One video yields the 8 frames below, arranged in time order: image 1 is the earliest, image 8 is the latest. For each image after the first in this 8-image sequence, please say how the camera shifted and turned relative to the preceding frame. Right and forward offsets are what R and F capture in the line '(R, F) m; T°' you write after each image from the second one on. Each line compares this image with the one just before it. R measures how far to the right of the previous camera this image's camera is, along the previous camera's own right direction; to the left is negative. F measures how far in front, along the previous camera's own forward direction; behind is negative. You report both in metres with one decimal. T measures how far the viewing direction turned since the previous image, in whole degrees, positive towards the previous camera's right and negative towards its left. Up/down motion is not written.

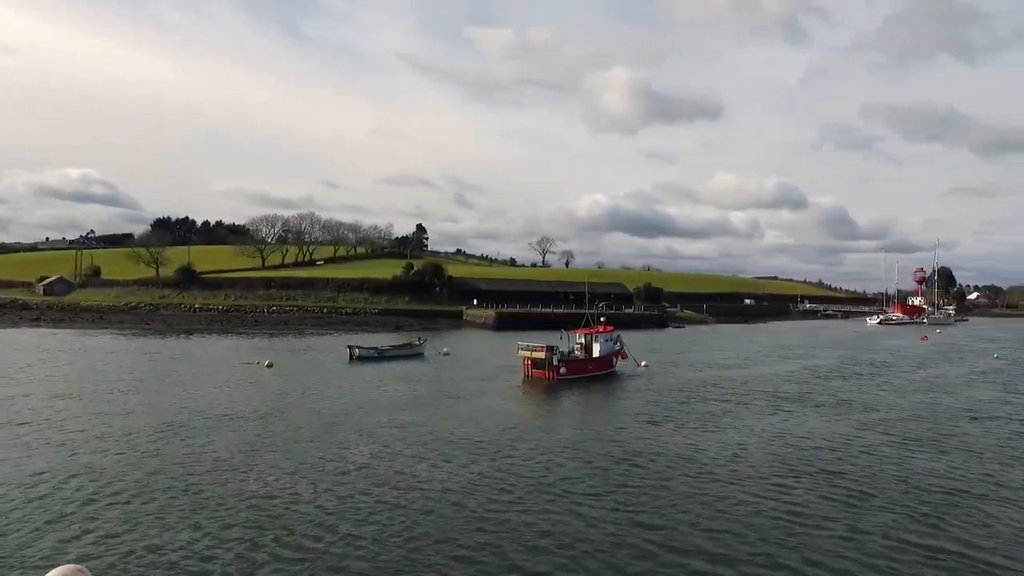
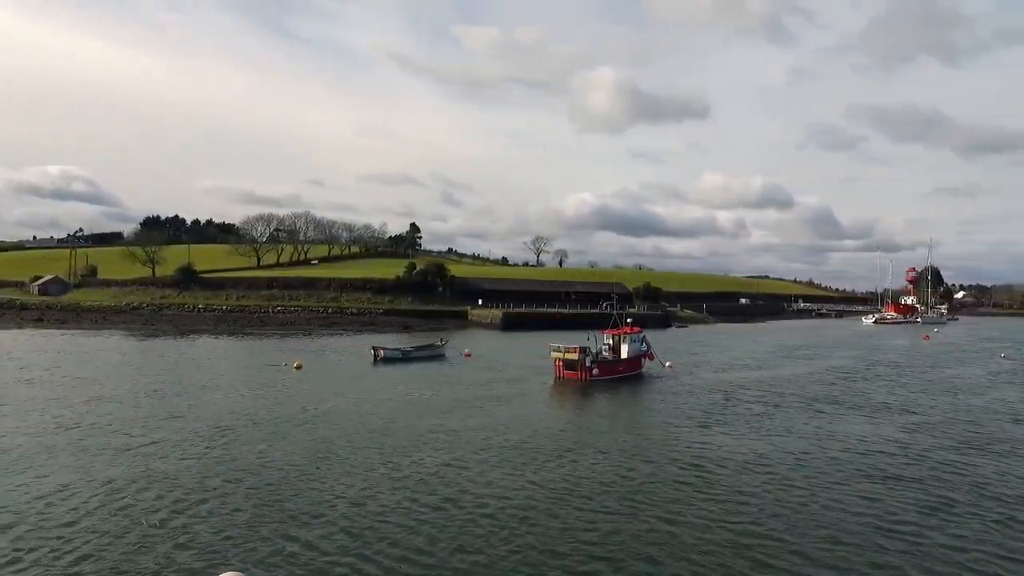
(-2.1, 0.0) m; +1°
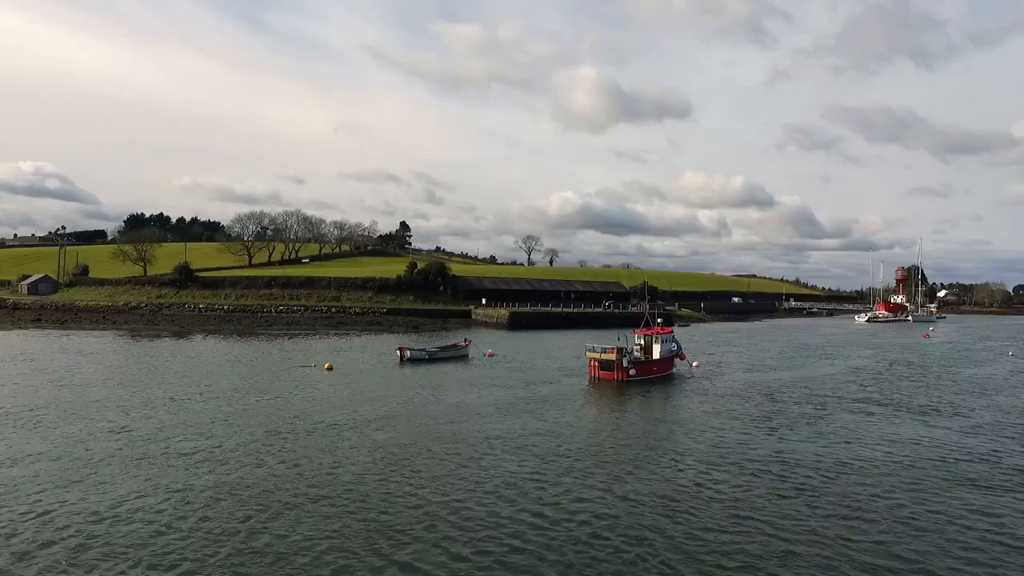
(-2.6, +0.2) m; +2°
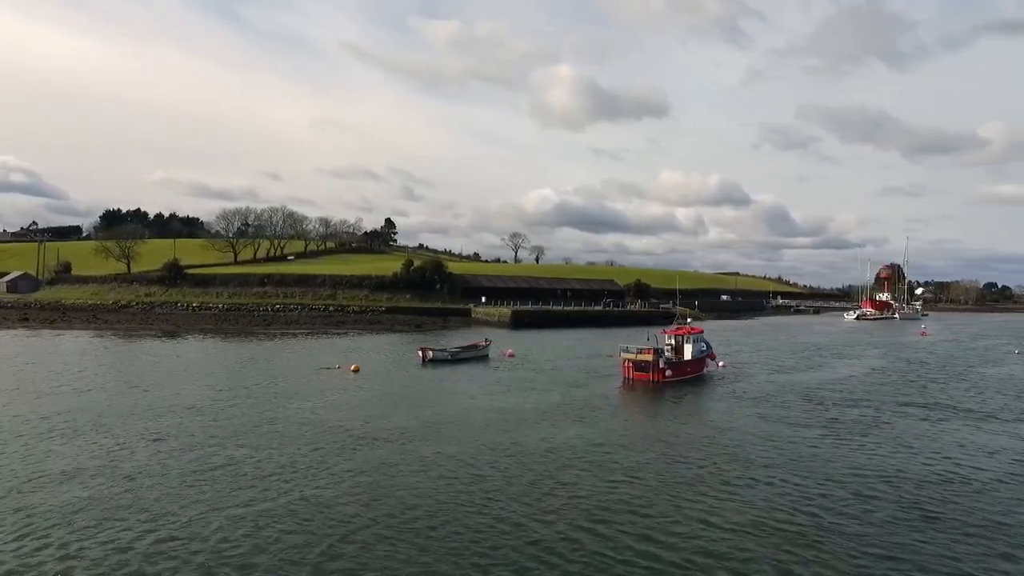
(-2.6, +0.8) m; +2°
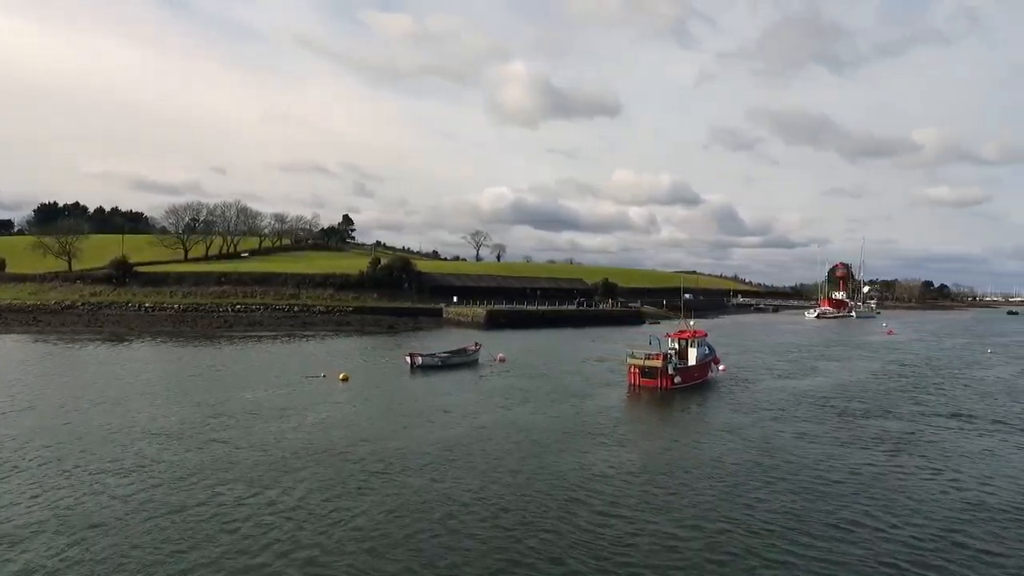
(-2.1, +1.9) m; +4°
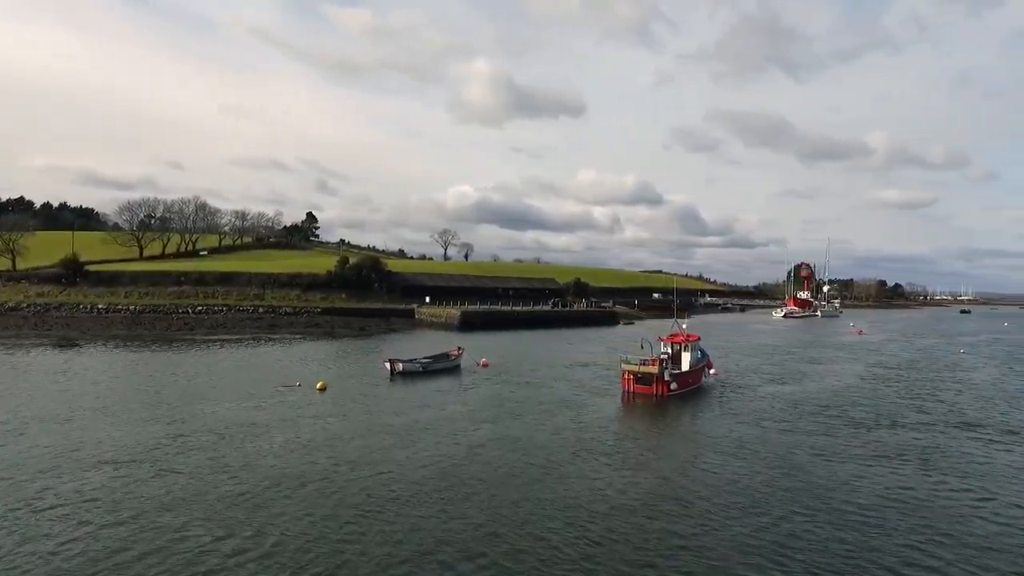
(-1.1, +1.5) m; +3°
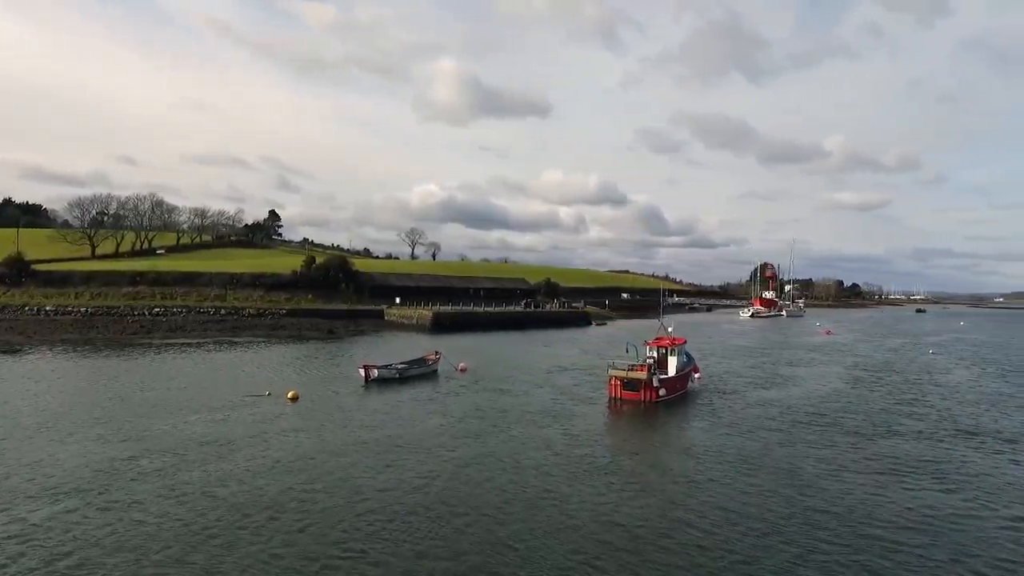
(-0.8, +1.3) m; +3°
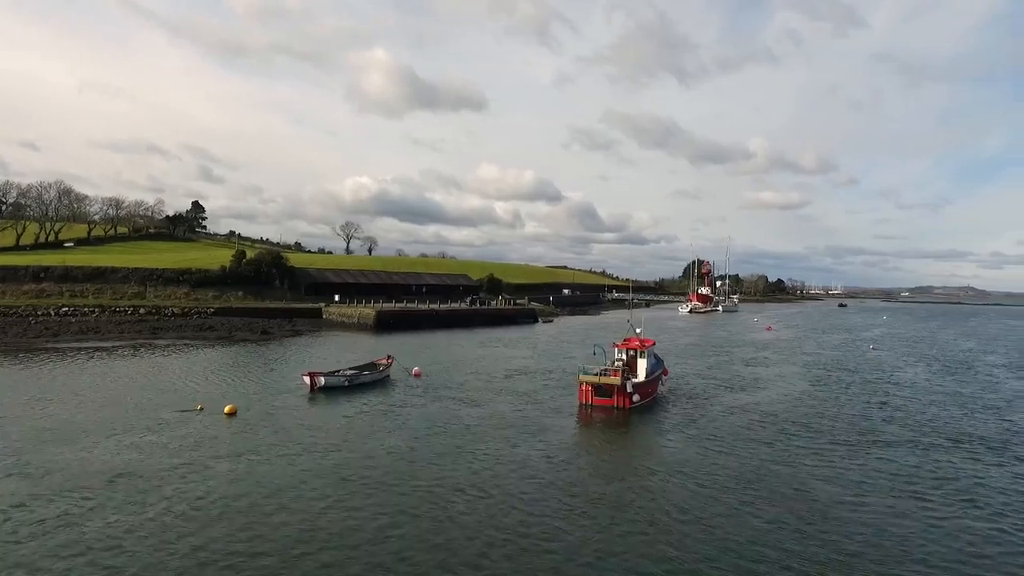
(-1.1, +2.2) m; +6°
